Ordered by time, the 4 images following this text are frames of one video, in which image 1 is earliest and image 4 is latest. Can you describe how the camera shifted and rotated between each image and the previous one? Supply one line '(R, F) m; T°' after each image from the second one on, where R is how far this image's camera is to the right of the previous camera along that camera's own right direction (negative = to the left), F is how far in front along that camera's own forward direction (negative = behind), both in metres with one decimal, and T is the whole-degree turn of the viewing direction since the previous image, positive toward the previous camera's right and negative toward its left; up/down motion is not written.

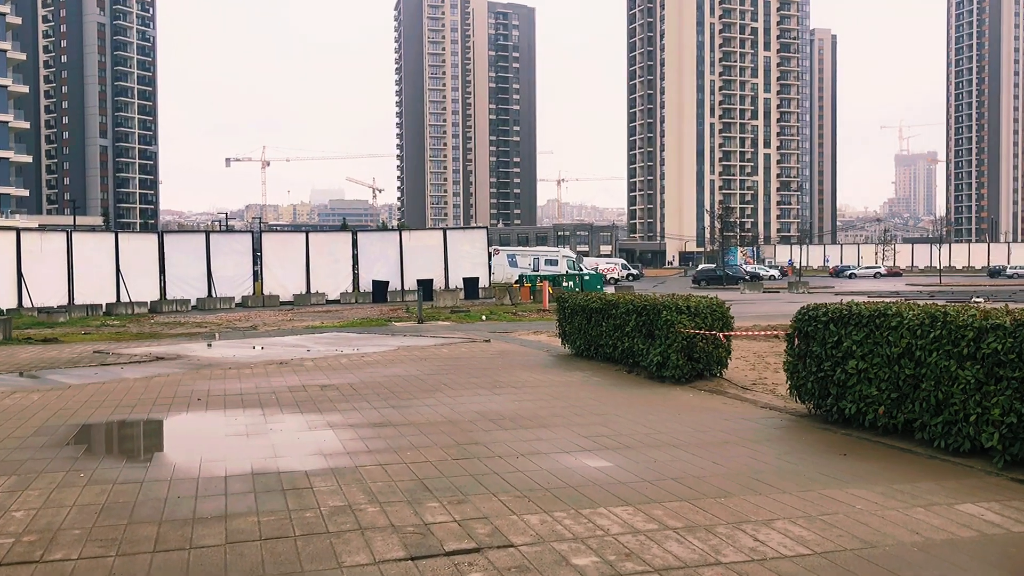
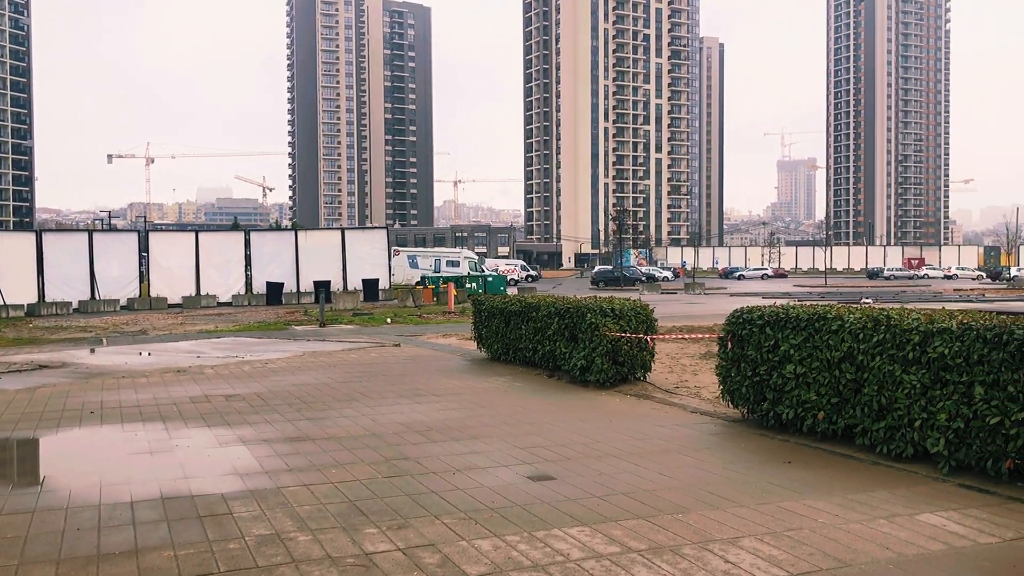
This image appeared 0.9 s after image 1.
(-0.3, +0.5) m; +6°
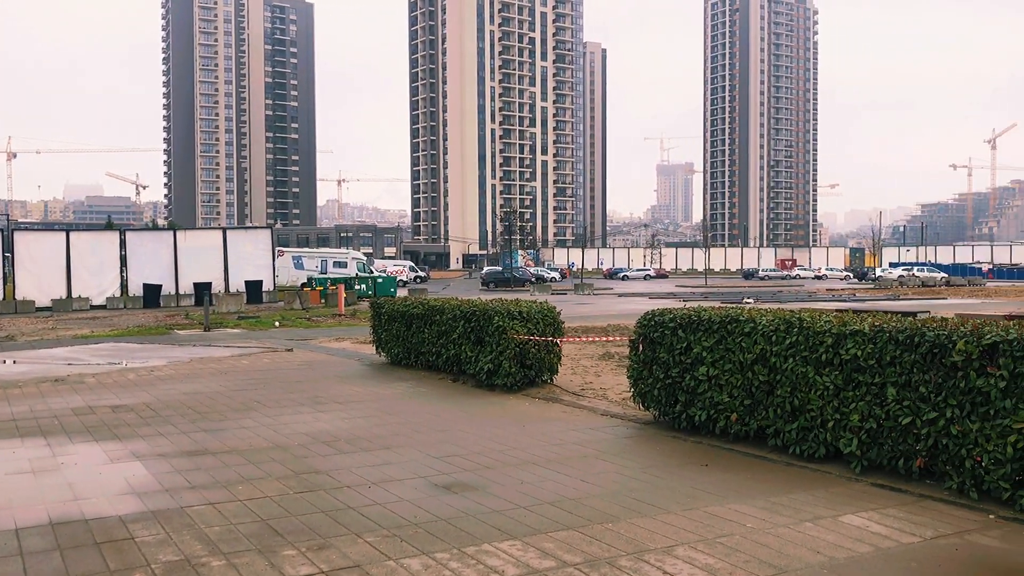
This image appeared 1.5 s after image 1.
(-0.2, +0.2) m; +7°
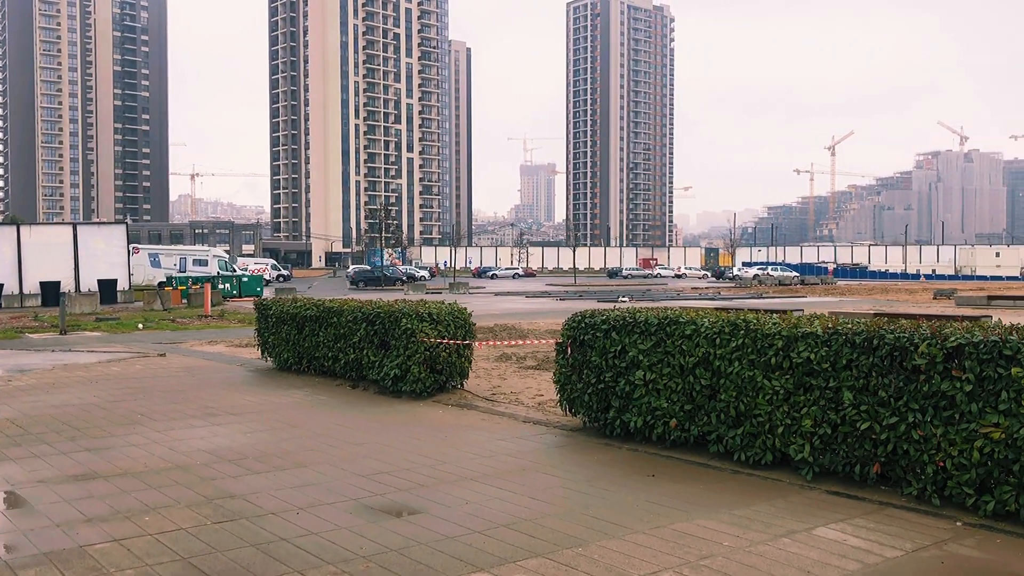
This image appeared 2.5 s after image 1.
(-0.5, +0.6) m; +8°
